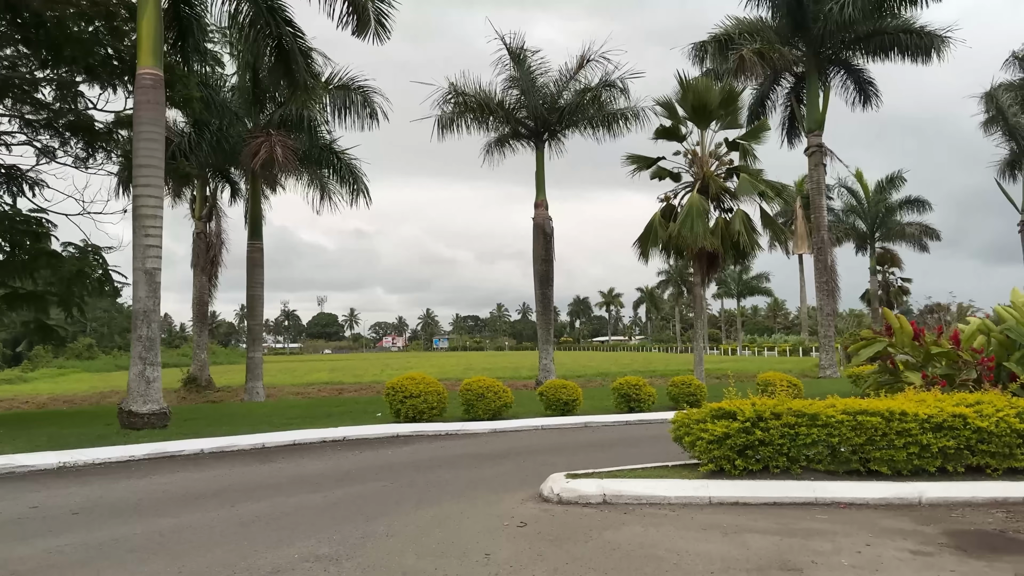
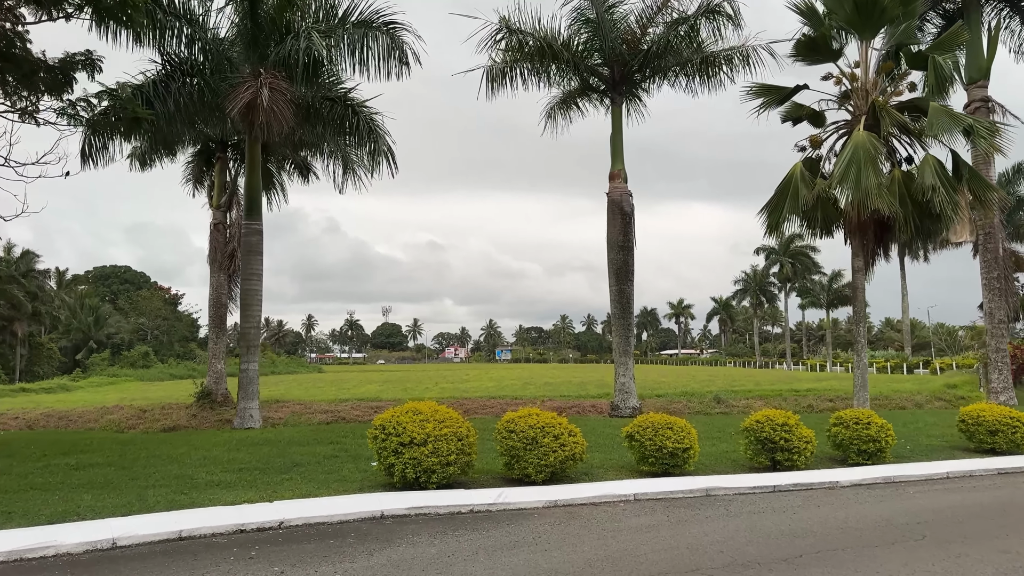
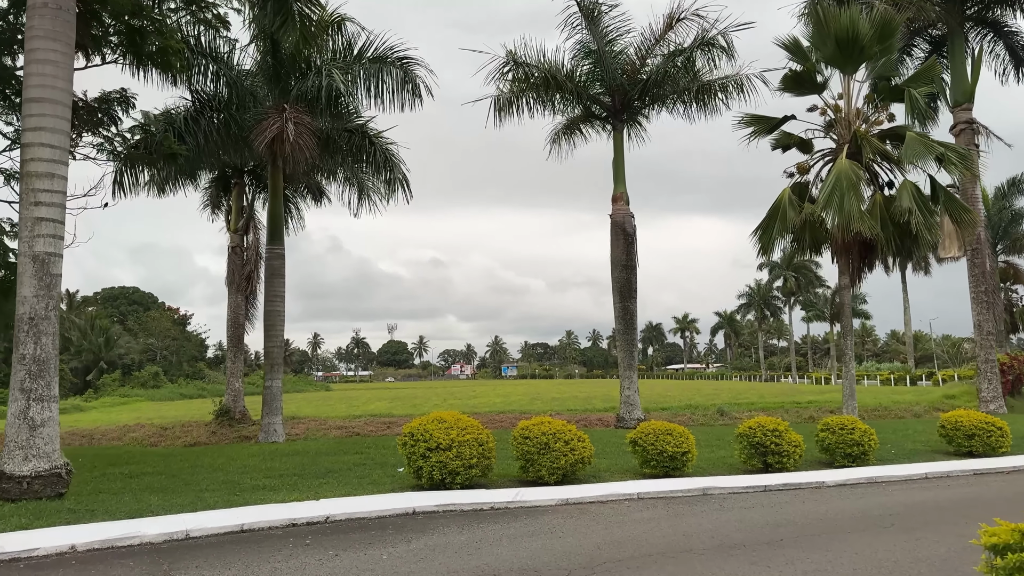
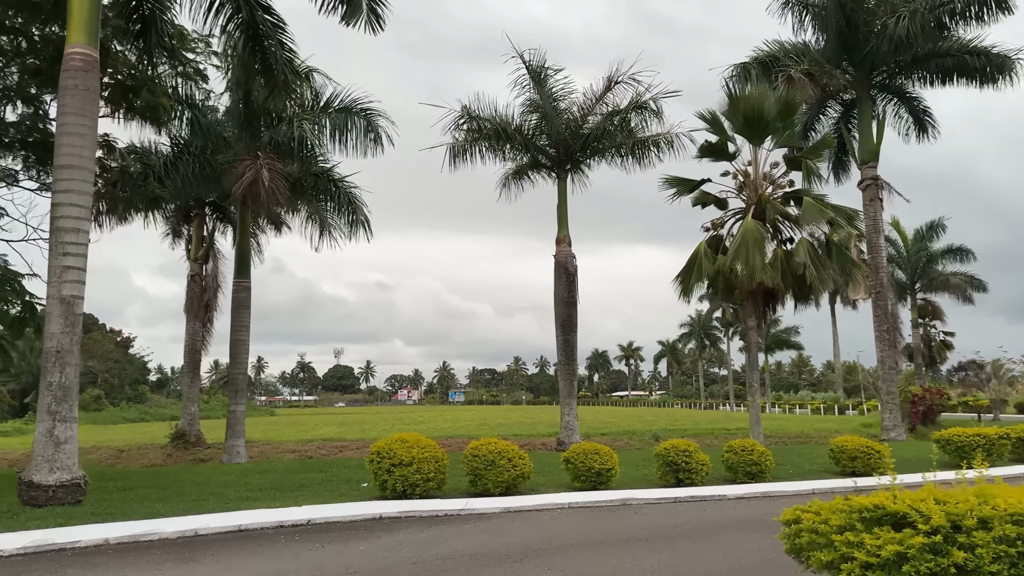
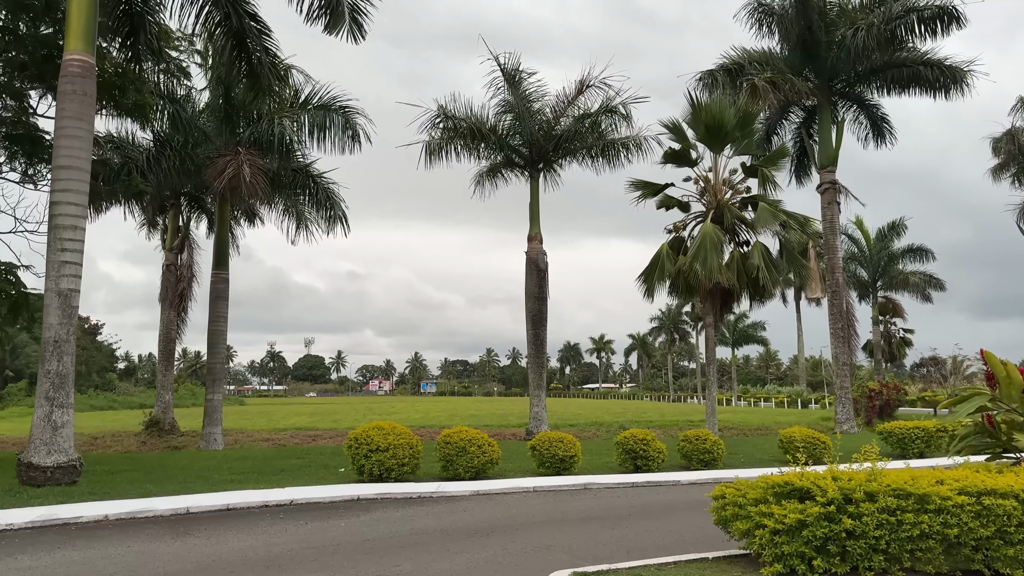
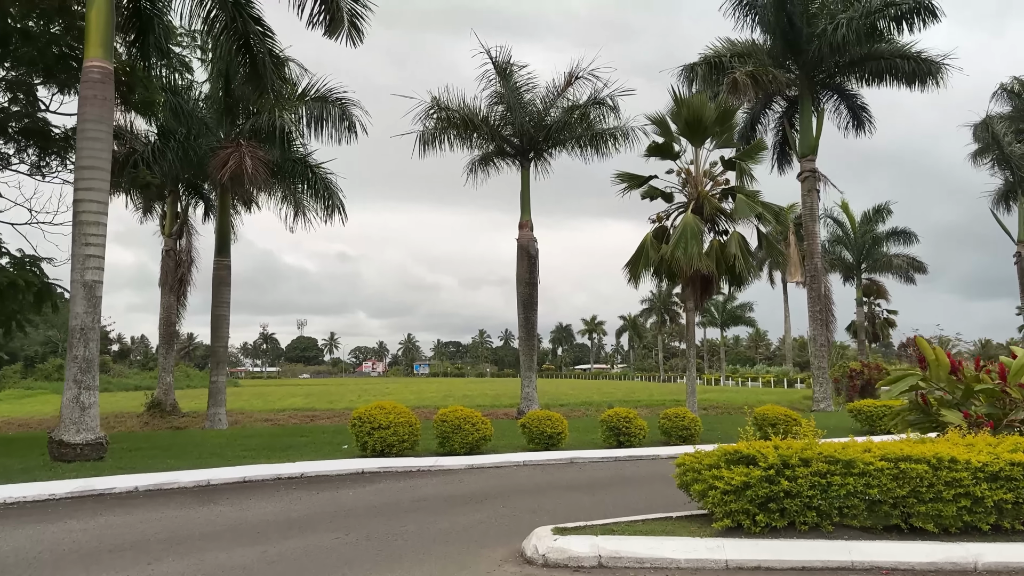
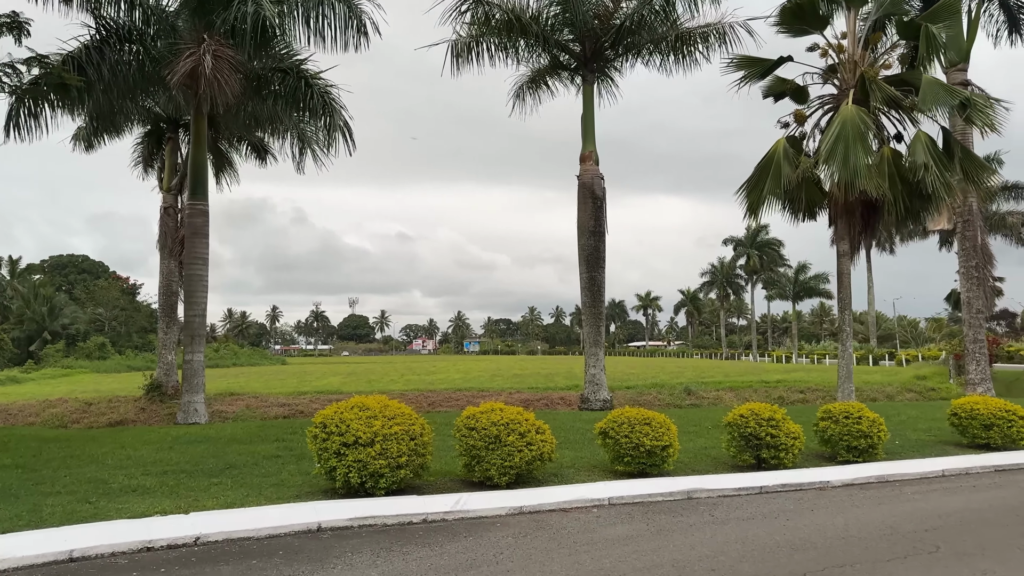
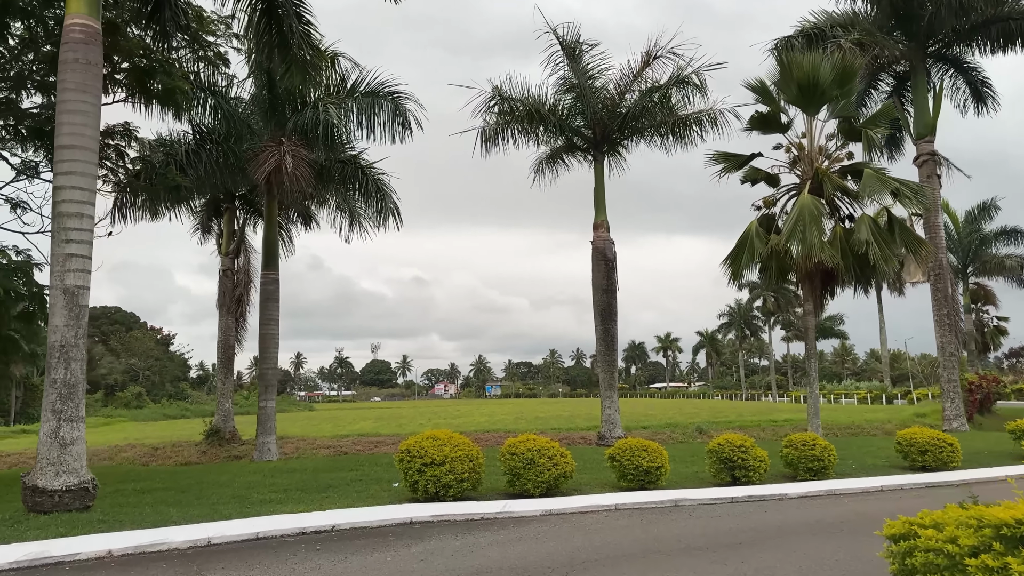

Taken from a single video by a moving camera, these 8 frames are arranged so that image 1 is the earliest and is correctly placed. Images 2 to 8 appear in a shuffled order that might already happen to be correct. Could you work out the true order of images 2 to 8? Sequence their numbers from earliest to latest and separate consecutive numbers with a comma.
6, 5, 4, 8, 3, 2, 7
